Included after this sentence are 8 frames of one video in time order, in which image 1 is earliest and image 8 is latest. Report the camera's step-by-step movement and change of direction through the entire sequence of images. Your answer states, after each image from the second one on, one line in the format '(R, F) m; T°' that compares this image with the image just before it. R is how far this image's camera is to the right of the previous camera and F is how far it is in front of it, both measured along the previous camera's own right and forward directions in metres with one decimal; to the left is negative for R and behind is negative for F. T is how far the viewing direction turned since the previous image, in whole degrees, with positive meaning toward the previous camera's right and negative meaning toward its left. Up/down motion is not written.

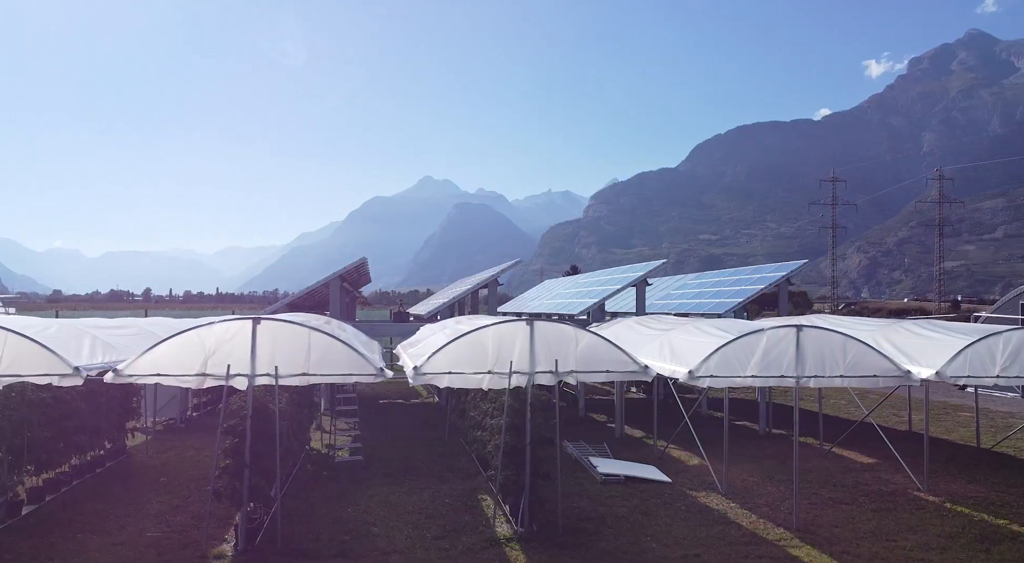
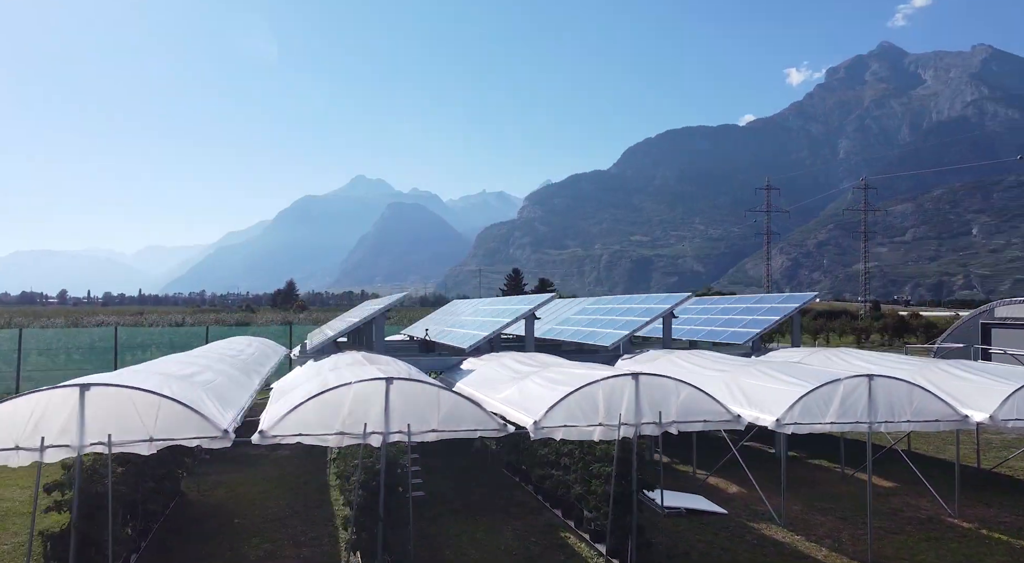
(-2.2, -0.6) m; +5°
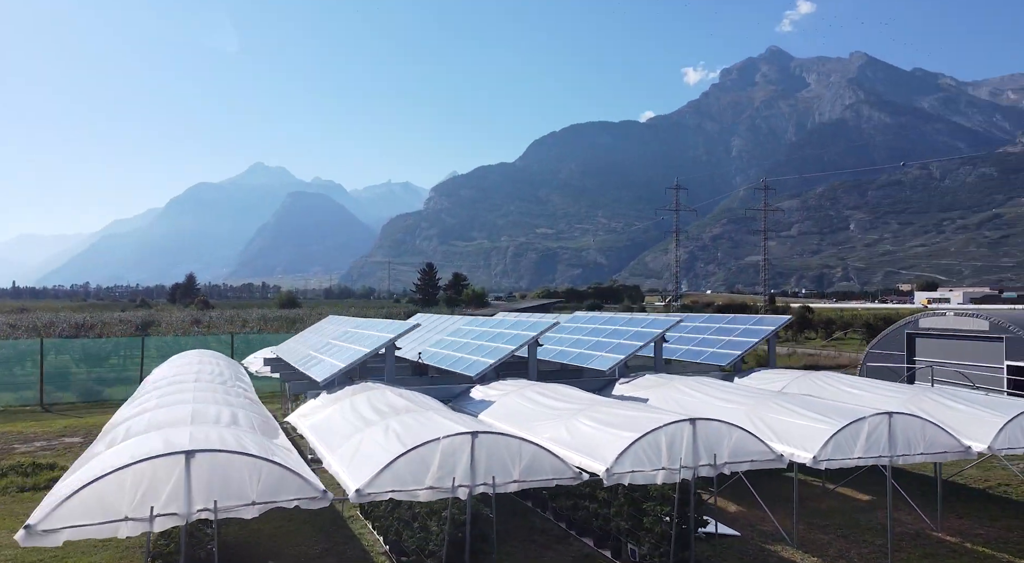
(-2.2, -0.3) m; +7°
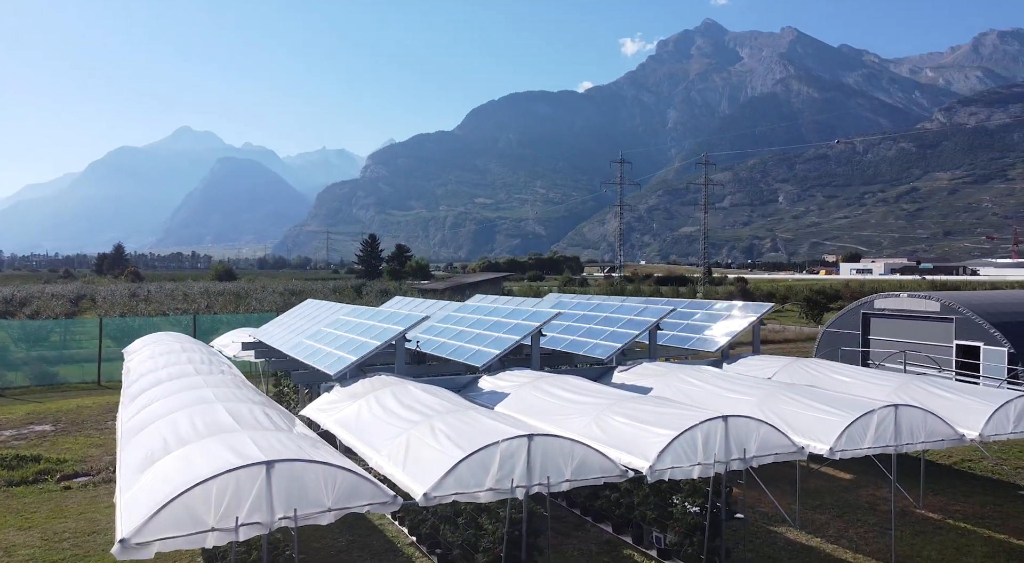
(-1.5, -0.3) m; +5°
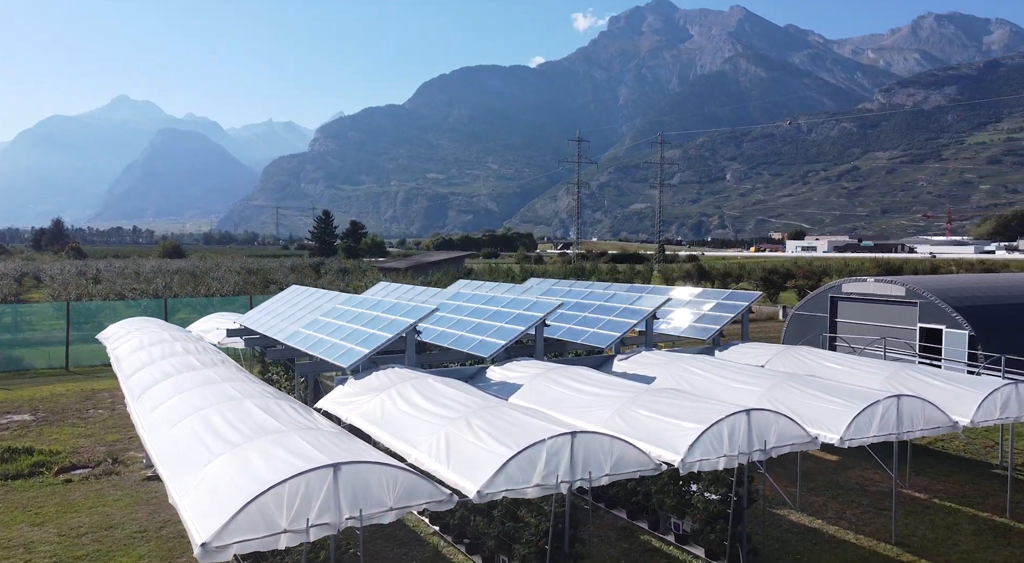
(-1.2, -0.3) m; +4°
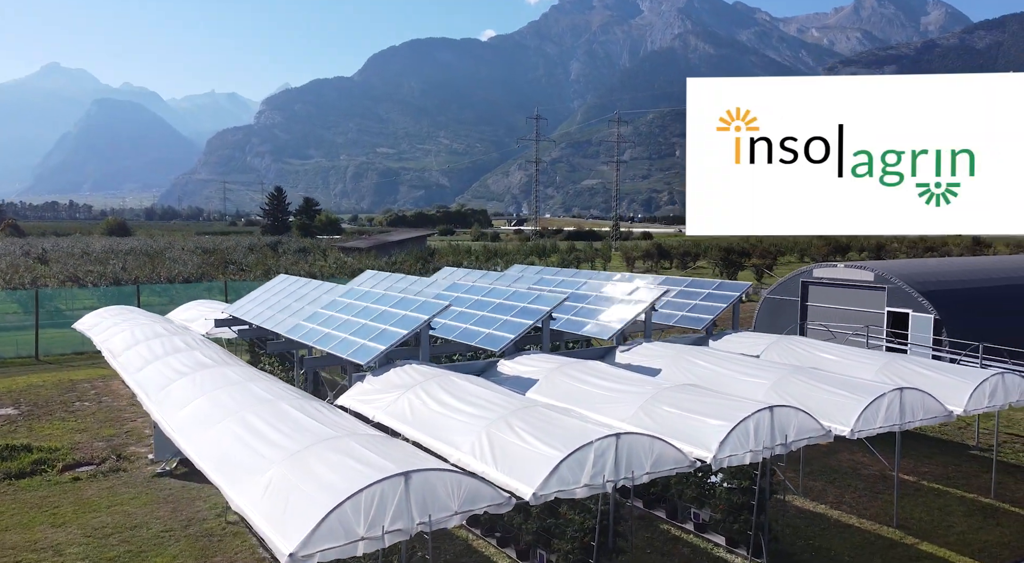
(-1.3, -0.3) m; +4°
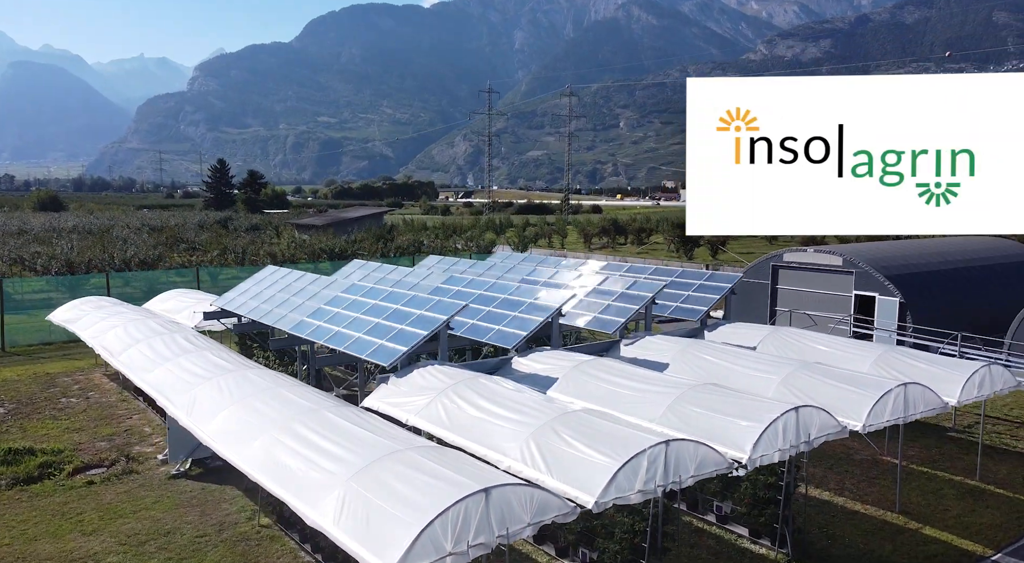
(-1.6, -0.3) m; +4°
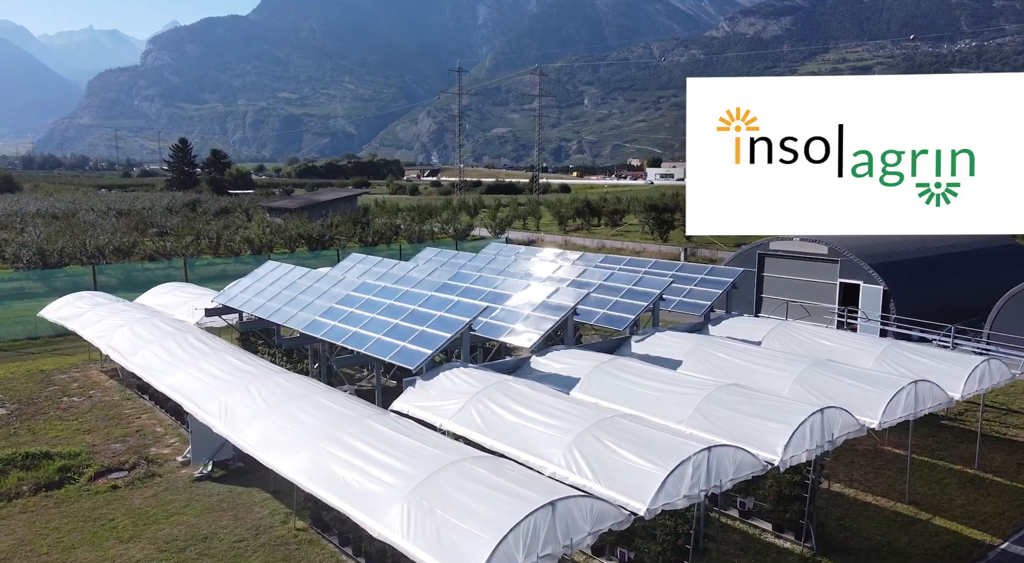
(-1.3, -0.3) m; +3°
